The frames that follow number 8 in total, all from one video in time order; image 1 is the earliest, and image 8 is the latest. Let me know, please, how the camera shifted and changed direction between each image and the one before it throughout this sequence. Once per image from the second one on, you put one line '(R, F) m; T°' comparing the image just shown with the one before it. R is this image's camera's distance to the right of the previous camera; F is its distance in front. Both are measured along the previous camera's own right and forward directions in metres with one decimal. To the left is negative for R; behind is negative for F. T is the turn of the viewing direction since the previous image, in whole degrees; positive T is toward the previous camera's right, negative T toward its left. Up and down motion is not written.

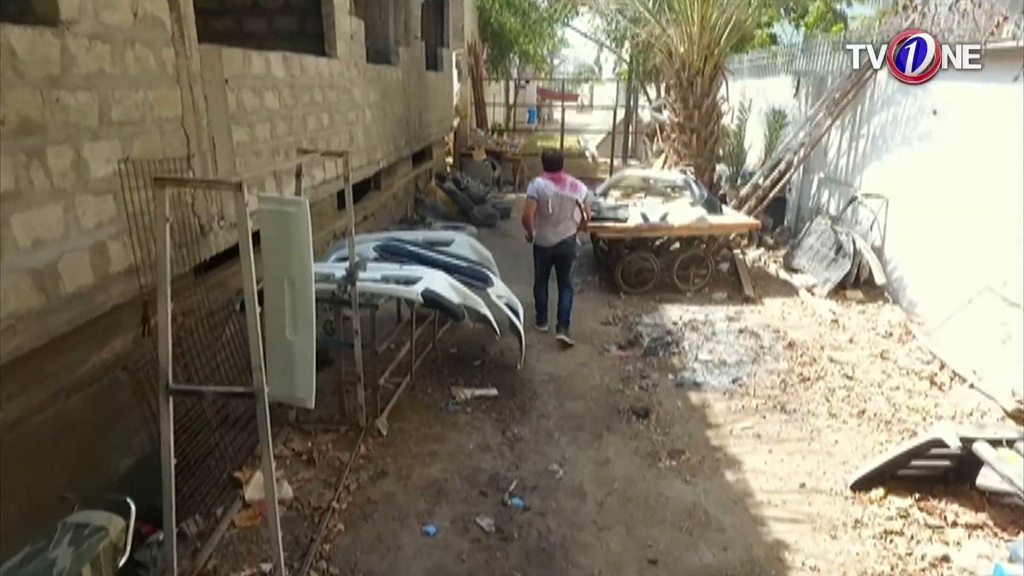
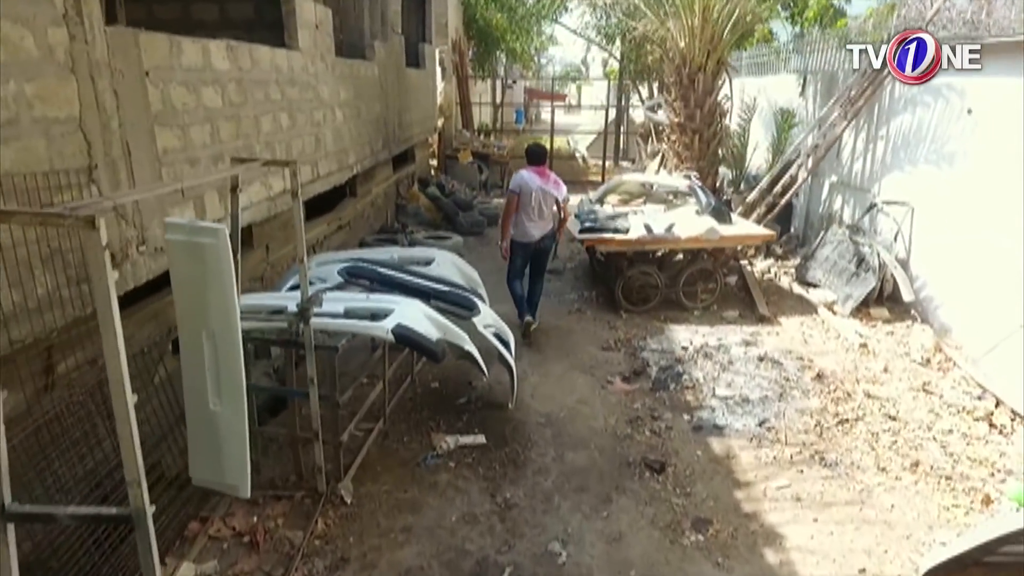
(0.0, +0.7) m; +1°
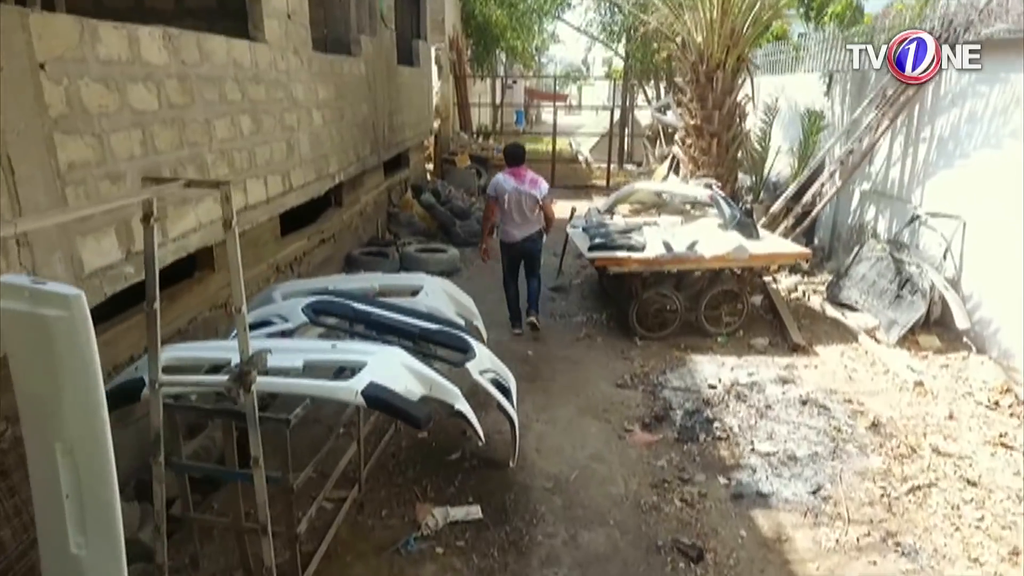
(0.0, +0.8) m; 0°
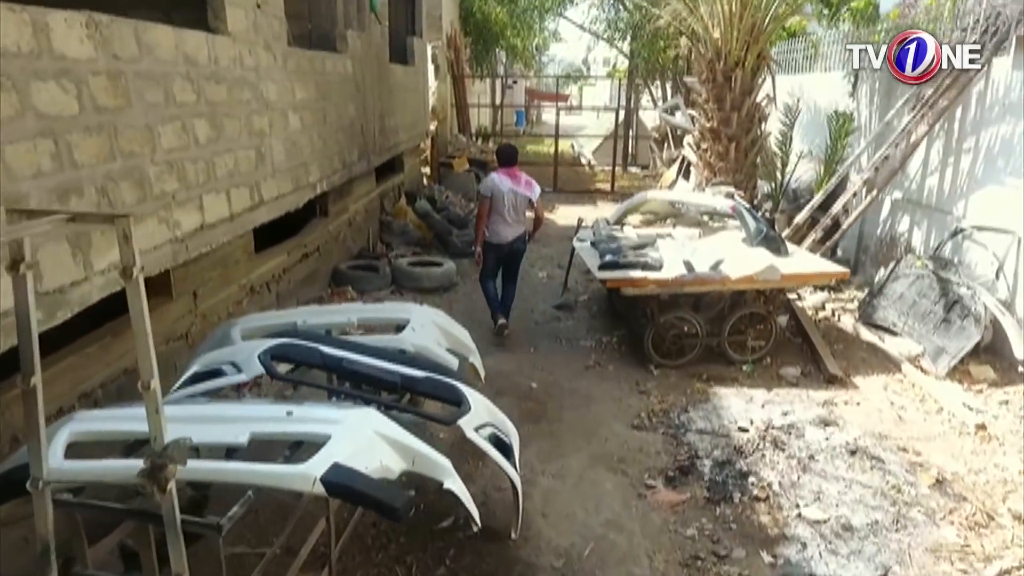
(0.0, +0.6) m; 0°
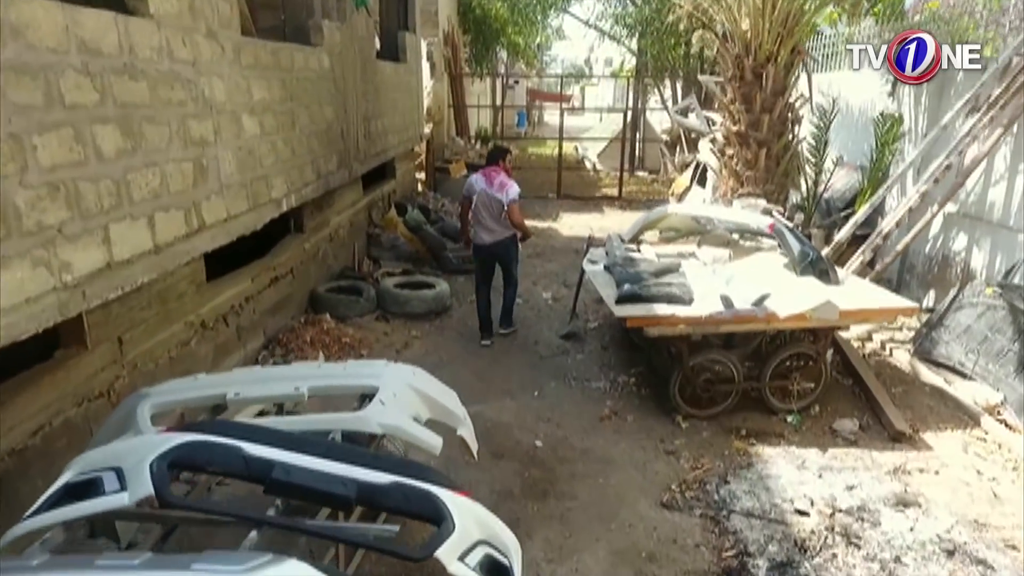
(0.0, +0.9) m; 0°
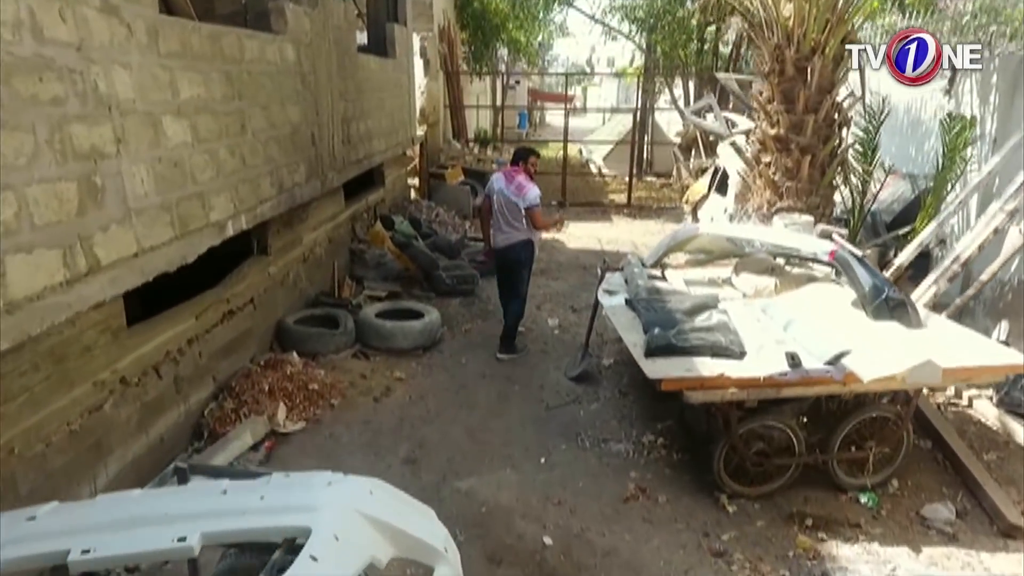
(0.0, +0.9) m; 0°
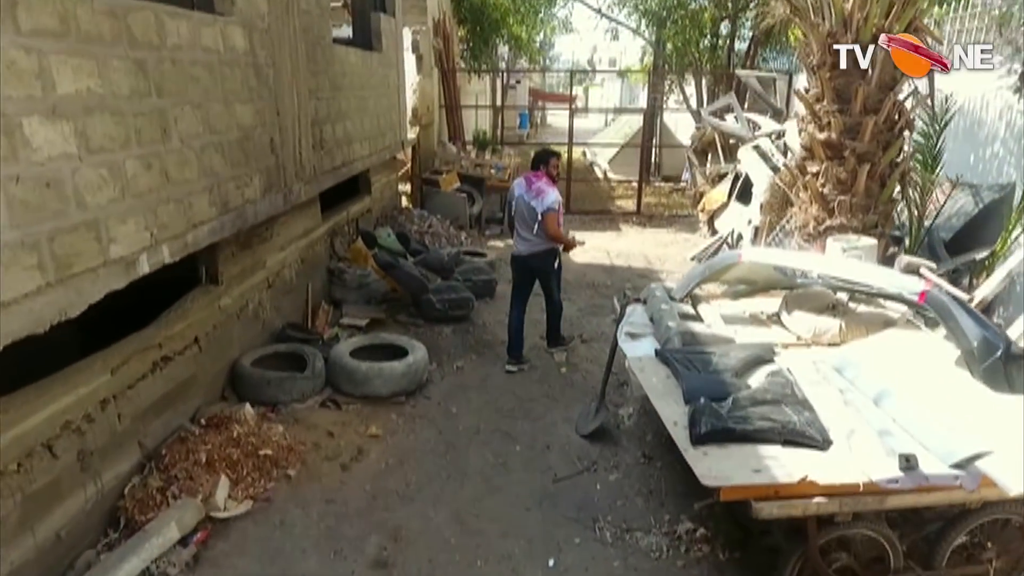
(0.0, +0.9) m; 0°
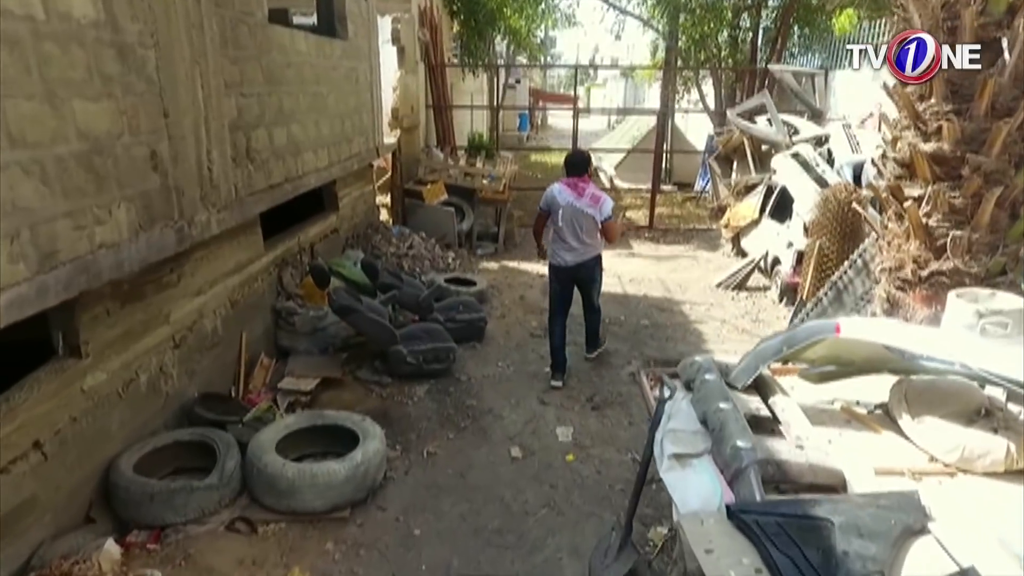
(+0.1, +1.3) m; 0°
